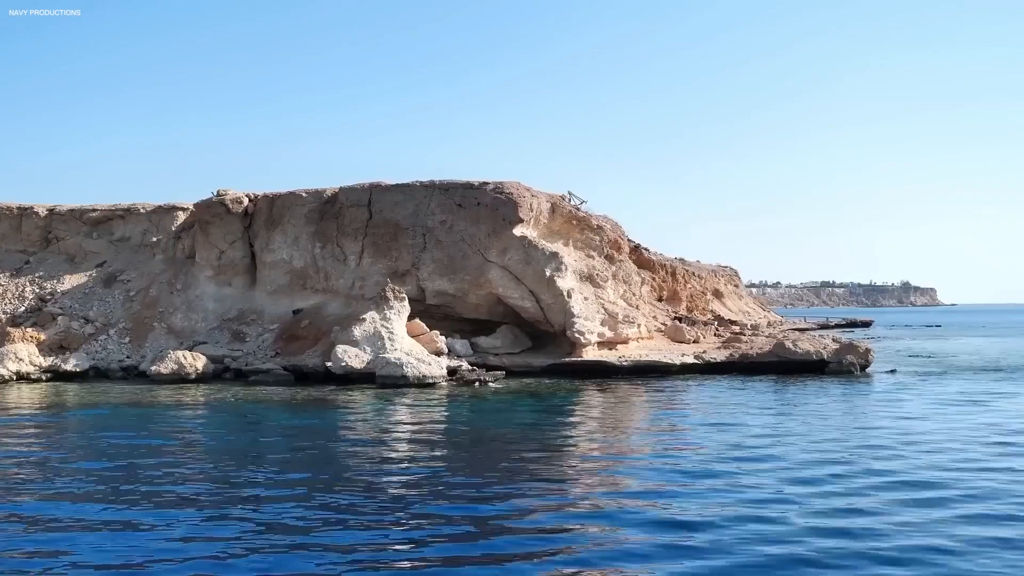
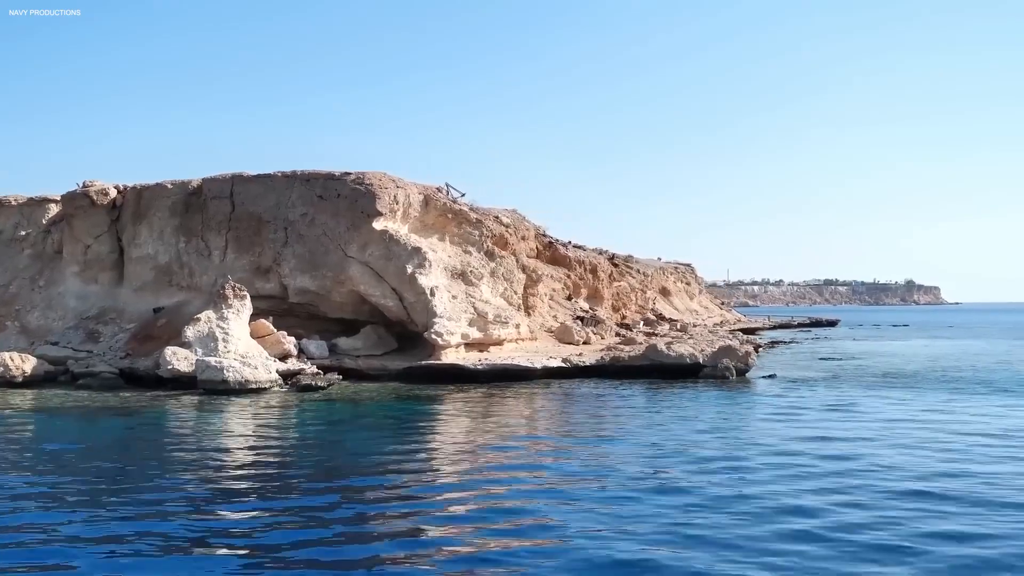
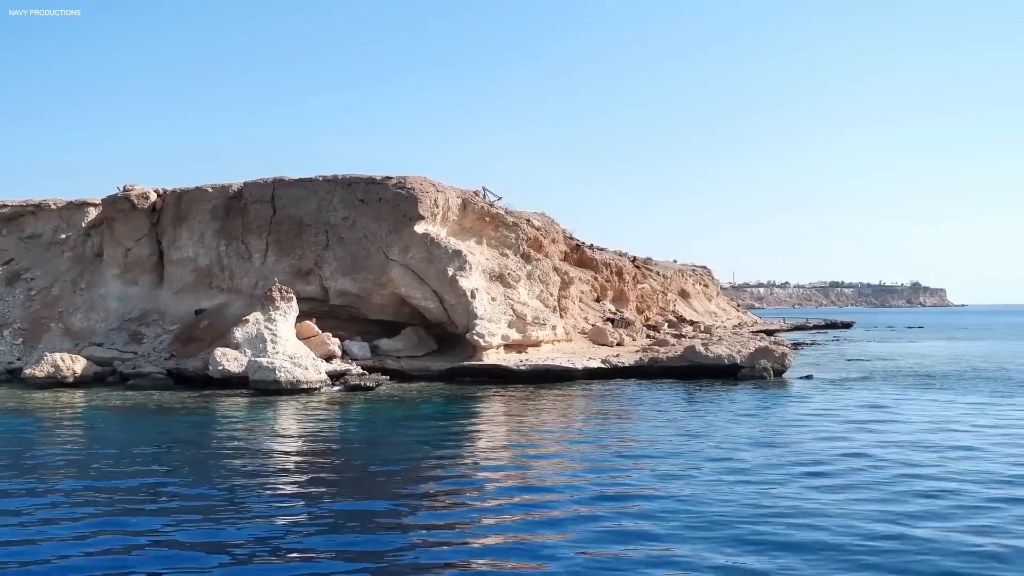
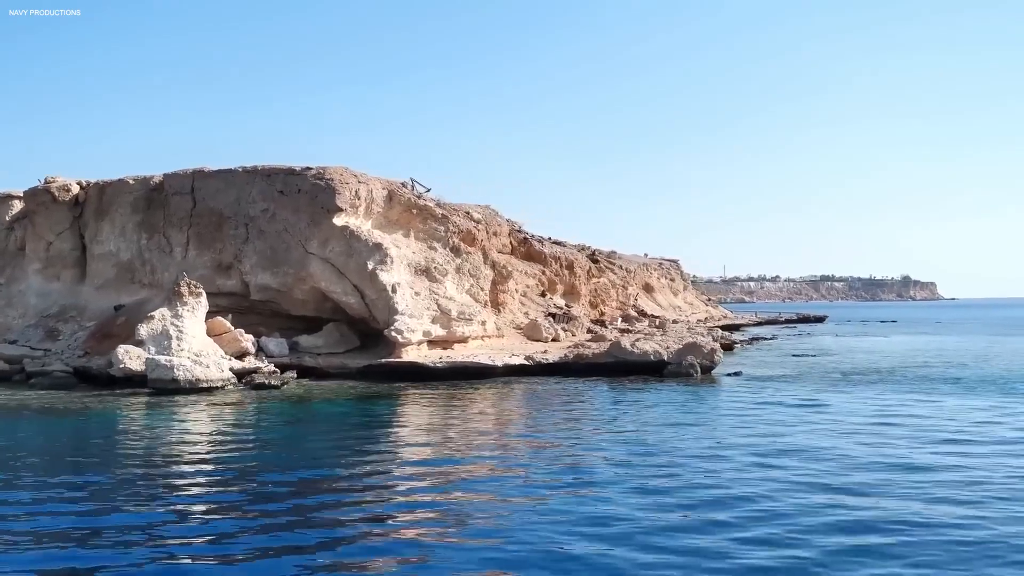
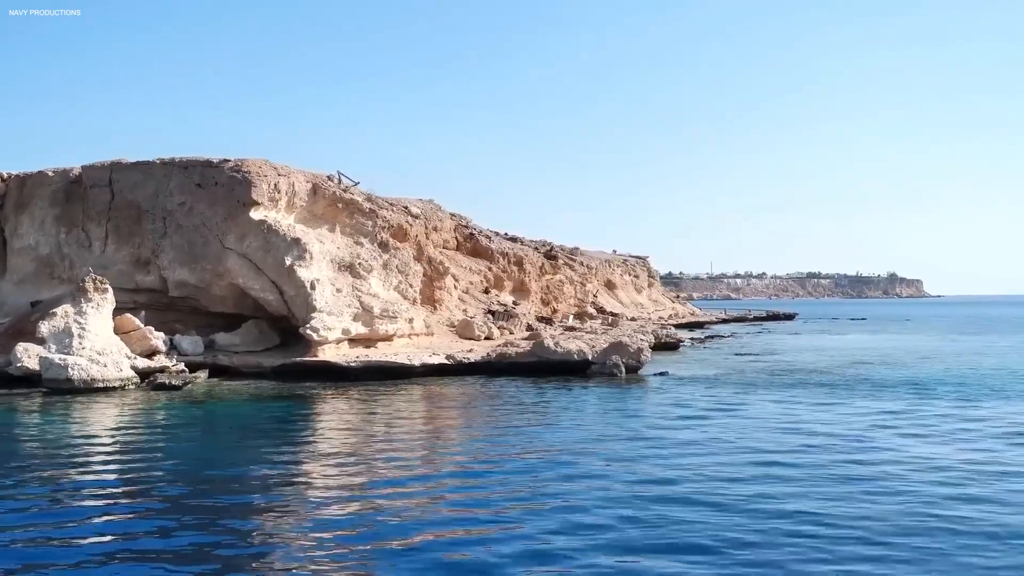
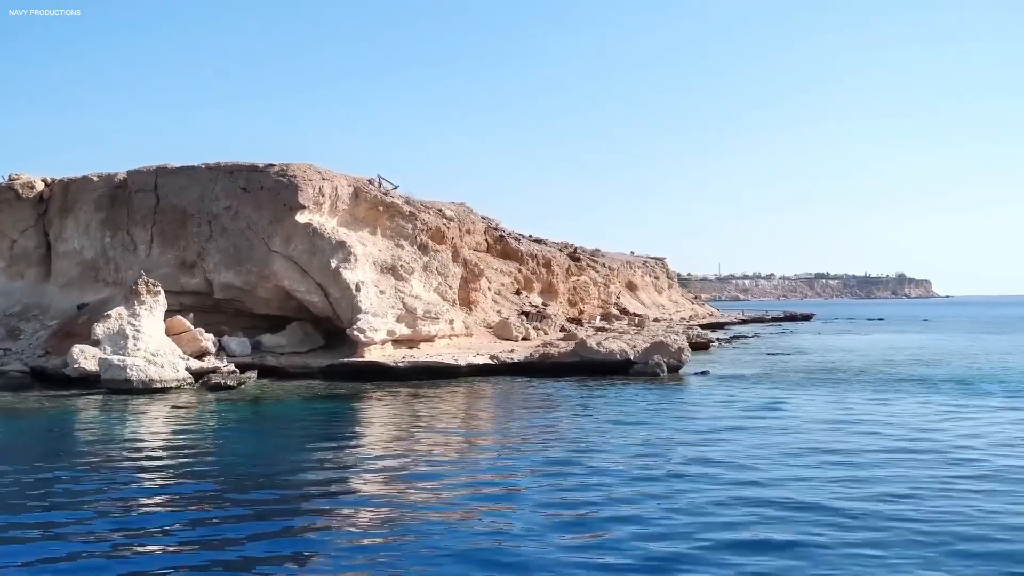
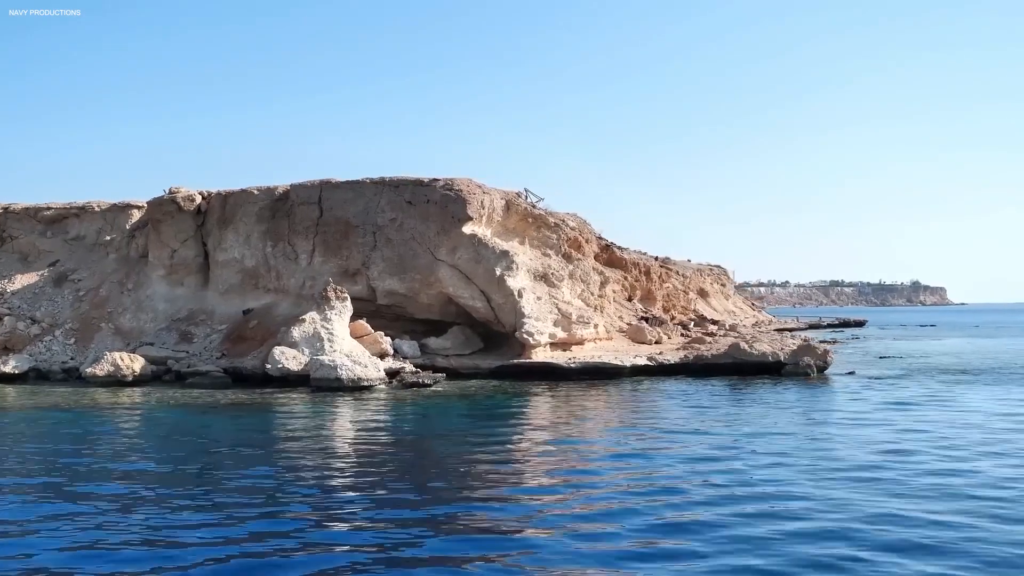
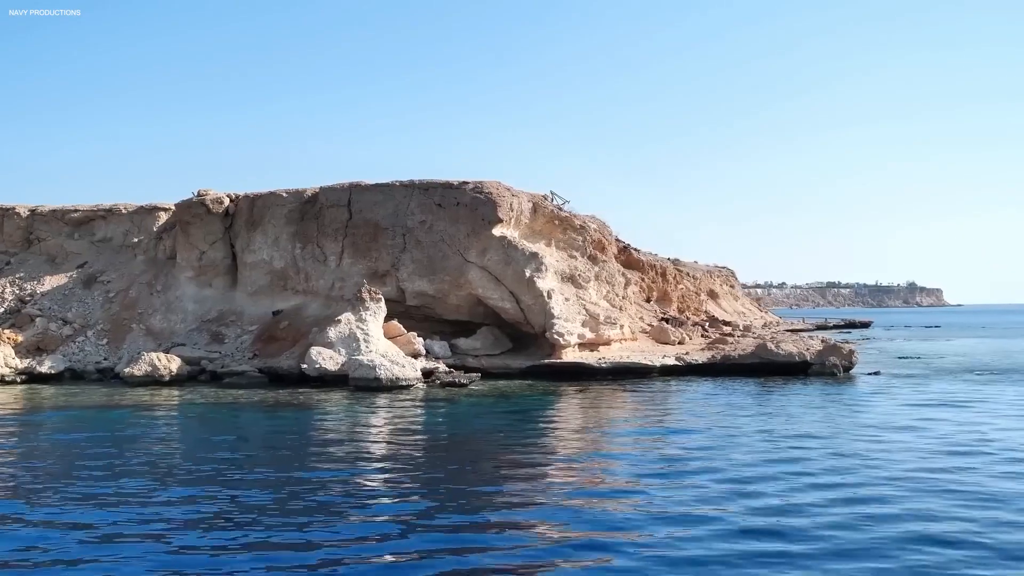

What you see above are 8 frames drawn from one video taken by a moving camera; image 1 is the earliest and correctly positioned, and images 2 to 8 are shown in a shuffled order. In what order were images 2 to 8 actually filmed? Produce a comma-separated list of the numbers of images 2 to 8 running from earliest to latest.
8, 7, 3, 2, 4, 6, 5
